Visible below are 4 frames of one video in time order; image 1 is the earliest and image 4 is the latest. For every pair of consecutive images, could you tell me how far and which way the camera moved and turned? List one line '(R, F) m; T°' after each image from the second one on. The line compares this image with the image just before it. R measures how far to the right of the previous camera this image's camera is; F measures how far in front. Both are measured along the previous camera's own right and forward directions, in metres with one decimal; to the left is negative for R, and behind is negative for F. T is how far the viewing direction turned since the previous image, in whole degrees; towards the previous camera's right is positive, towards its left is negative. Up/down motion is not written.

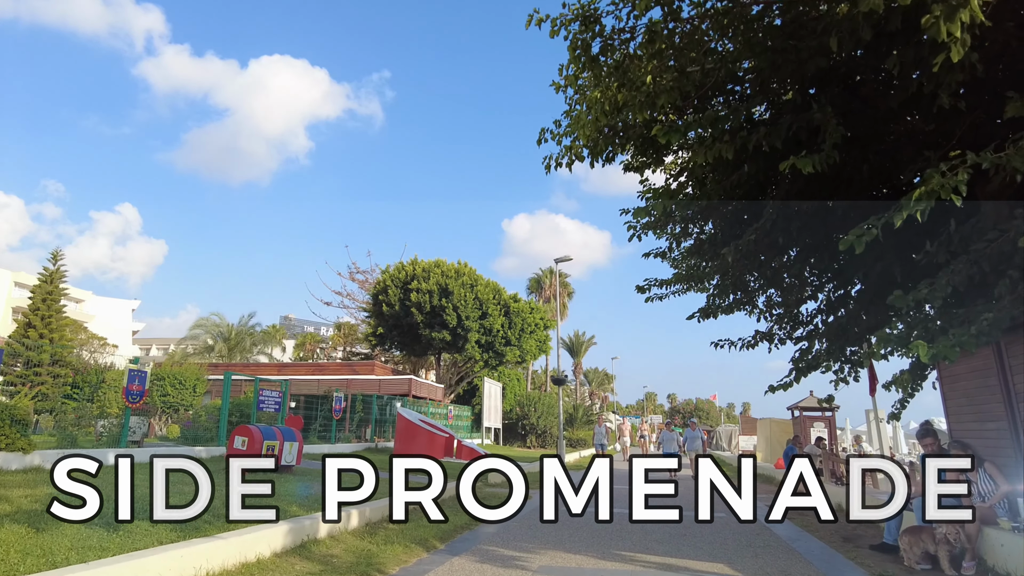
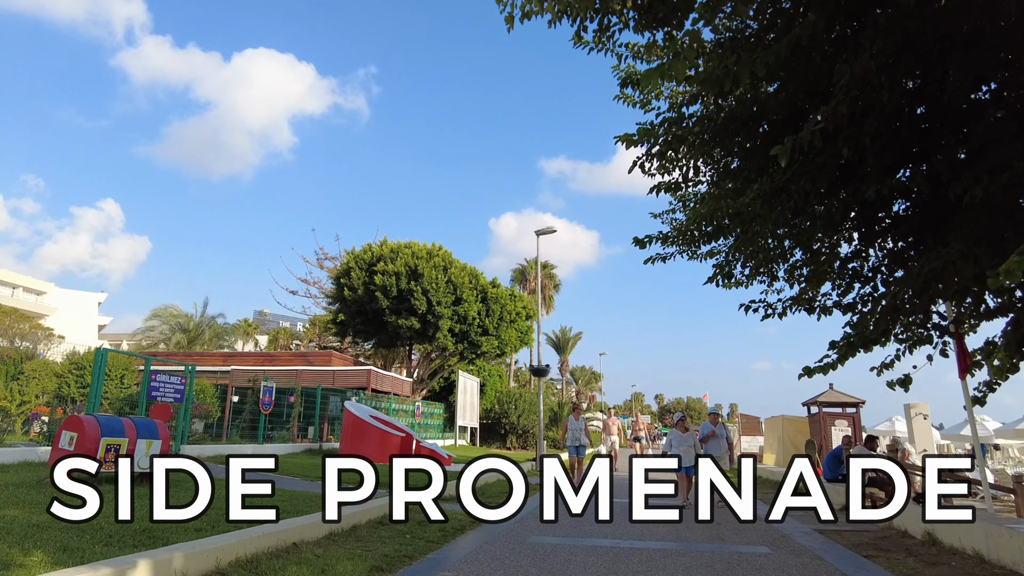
(+0.4, +2.7) m; +1°
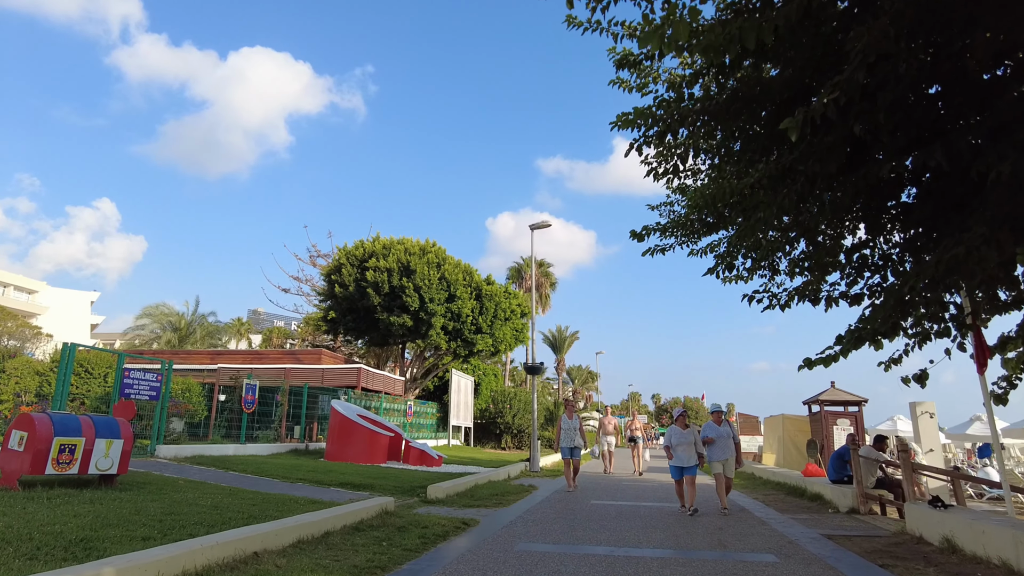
(+0.1, +0.4) m; 0°
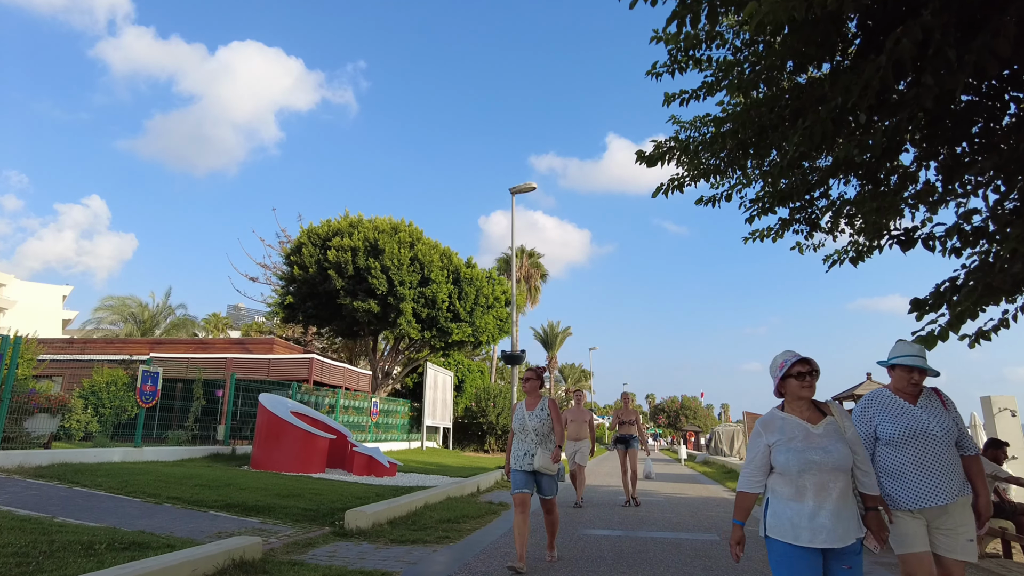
(+0.4, +2.6) m; +1°
